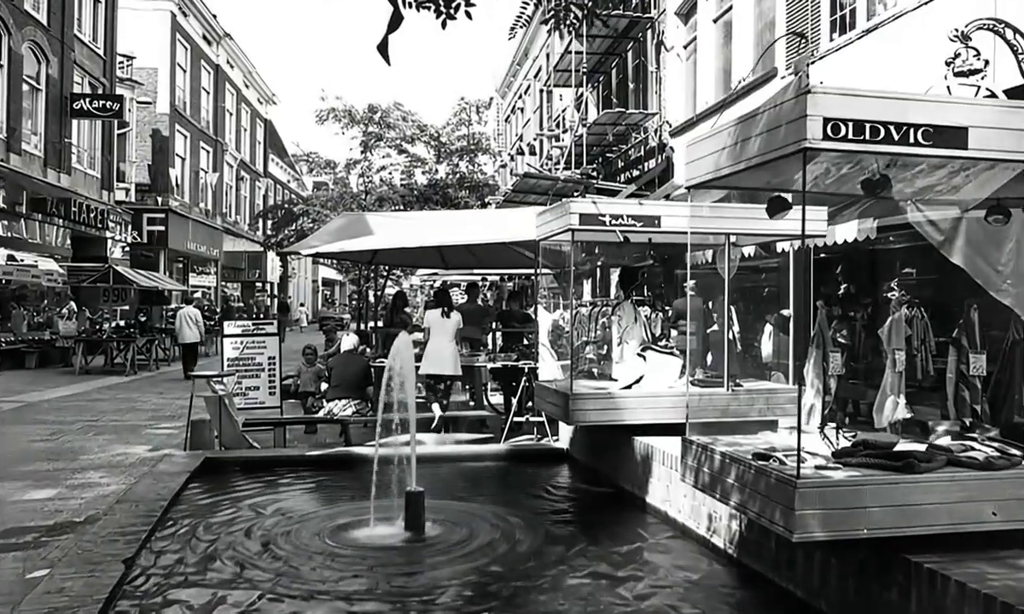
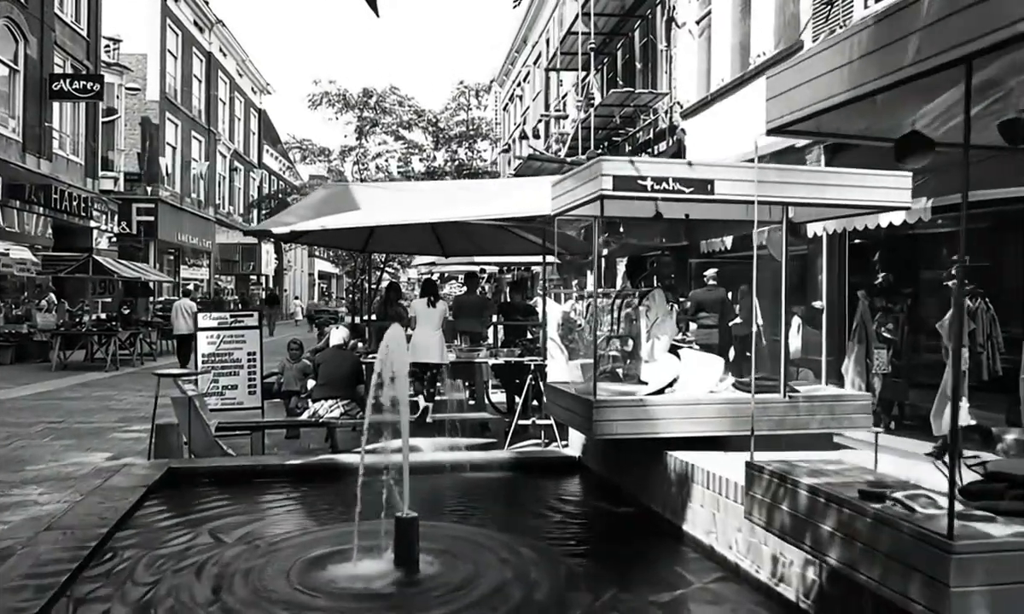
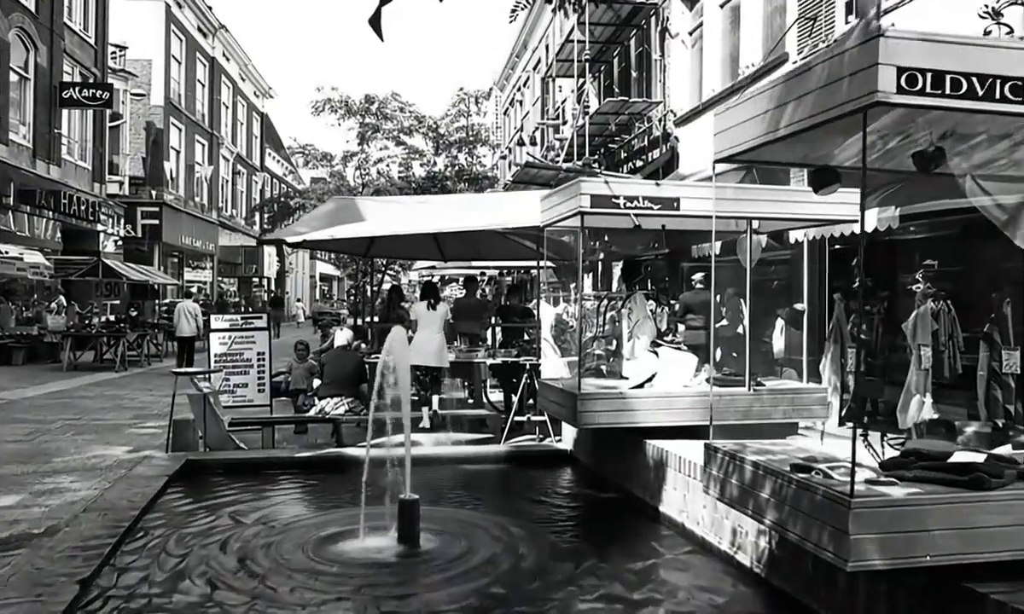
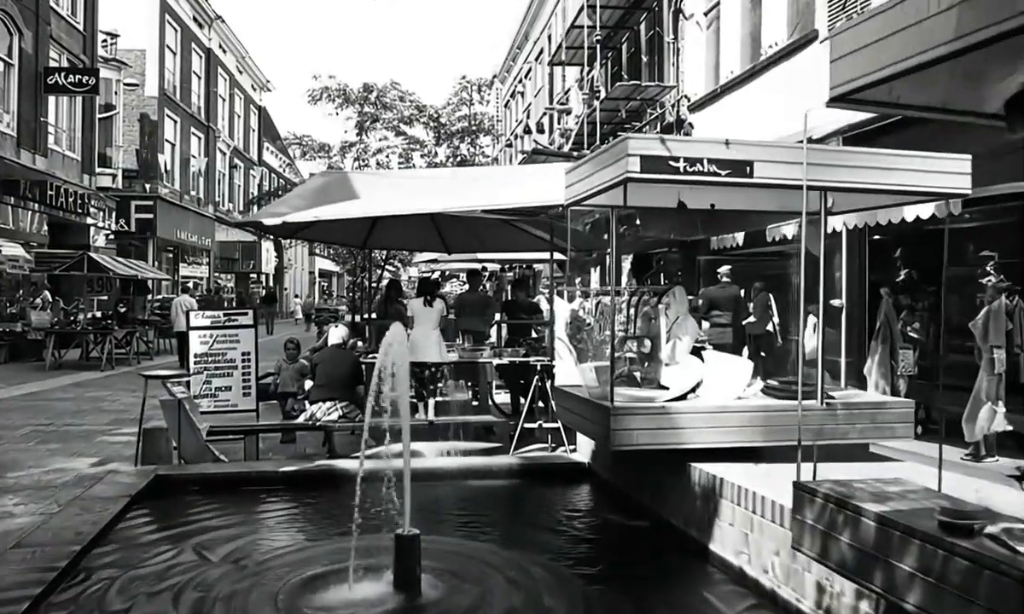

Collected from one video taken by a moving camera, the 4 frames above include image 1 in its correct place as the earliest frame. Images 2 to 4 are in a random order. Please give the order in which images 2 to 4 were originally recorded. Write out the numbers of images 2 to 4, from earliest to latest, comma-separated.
3, 2, 4
